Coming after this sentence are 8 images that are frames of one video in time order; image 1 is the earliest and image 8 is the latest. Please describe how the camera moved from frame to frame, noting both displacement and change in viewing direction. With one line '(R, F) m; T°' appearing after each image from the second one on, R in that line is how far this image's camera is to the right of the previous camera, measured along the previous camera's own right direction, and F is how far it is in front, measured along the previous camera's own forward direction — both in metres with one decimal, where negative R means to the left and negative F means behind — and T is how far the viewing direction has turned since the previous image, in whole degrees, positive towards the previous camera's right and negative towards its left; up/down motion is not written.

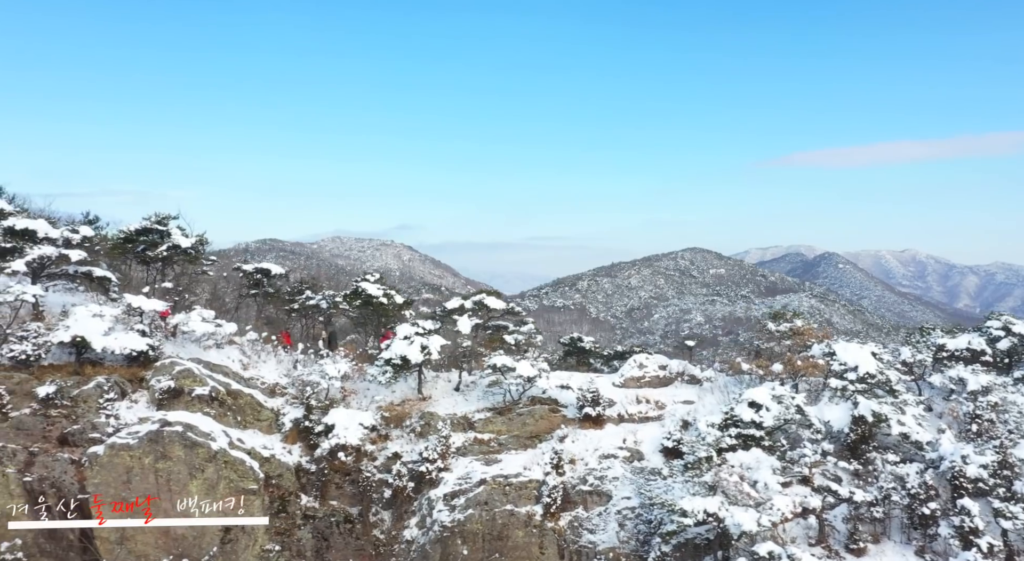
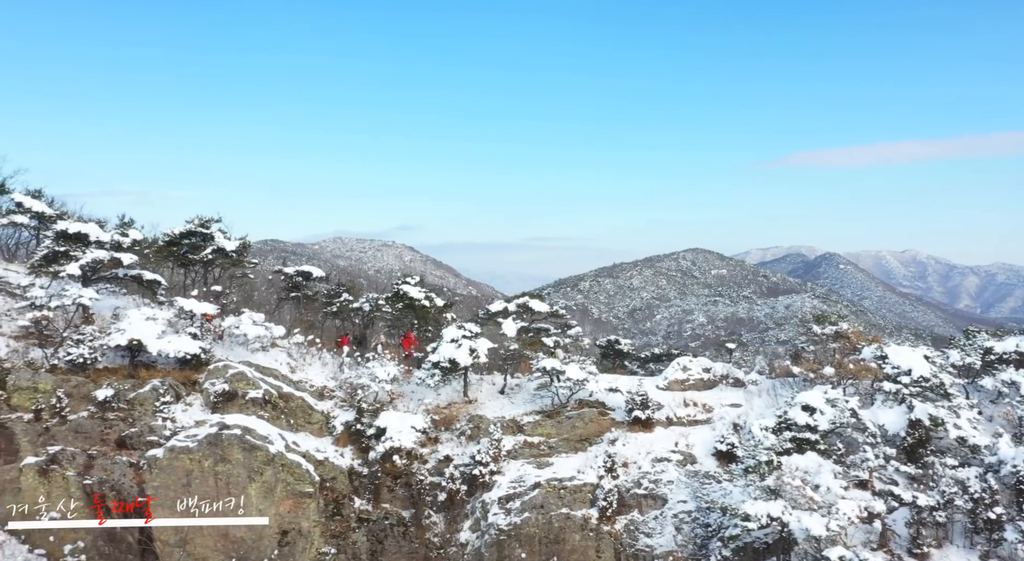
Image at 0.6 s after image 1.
(-1.3, 0.0) m; 0°
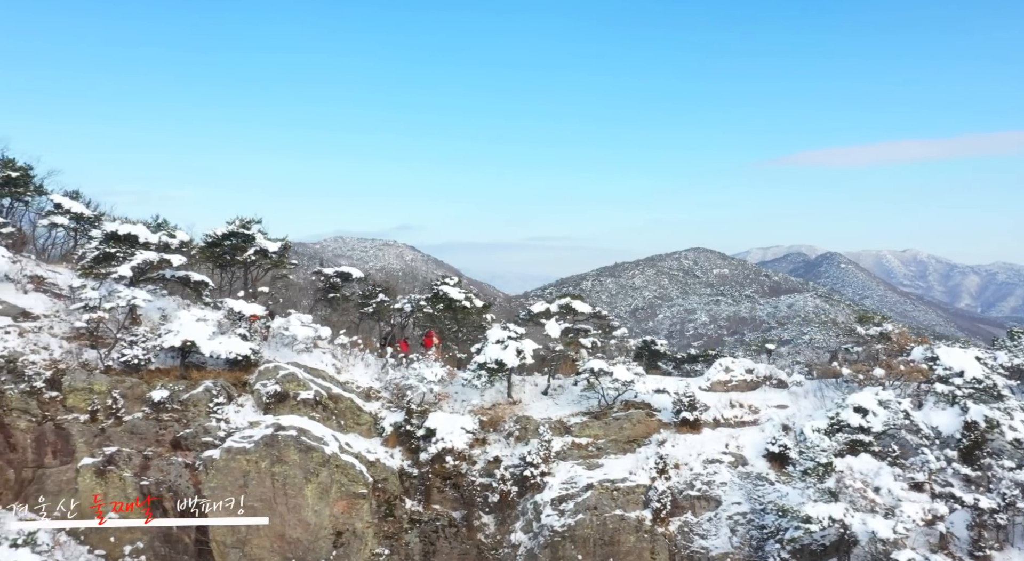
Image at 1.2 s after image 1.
(-1.2, 0.0) m; 0°
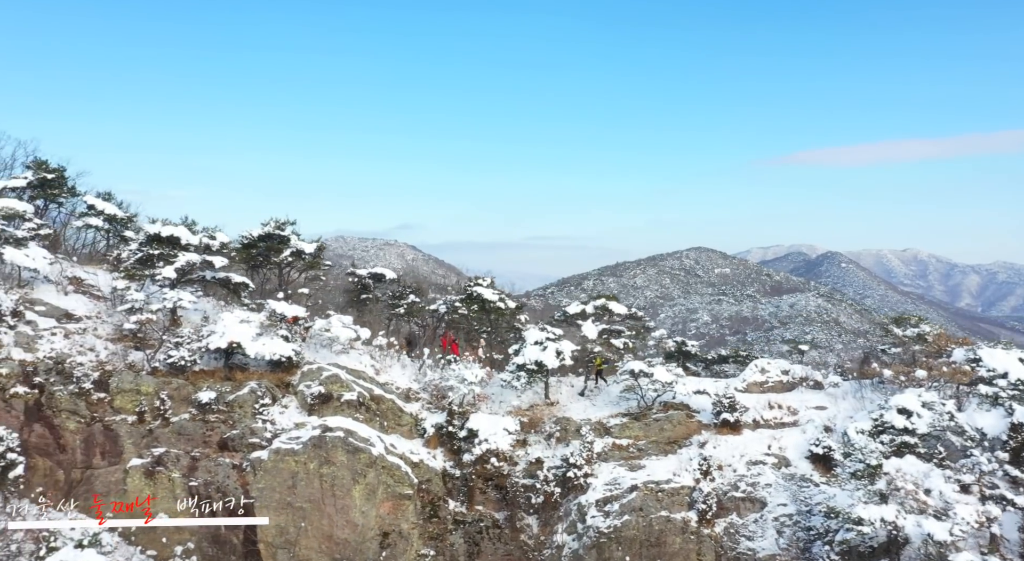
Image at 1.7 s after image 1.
(-1.0, 0.0) m; 0°
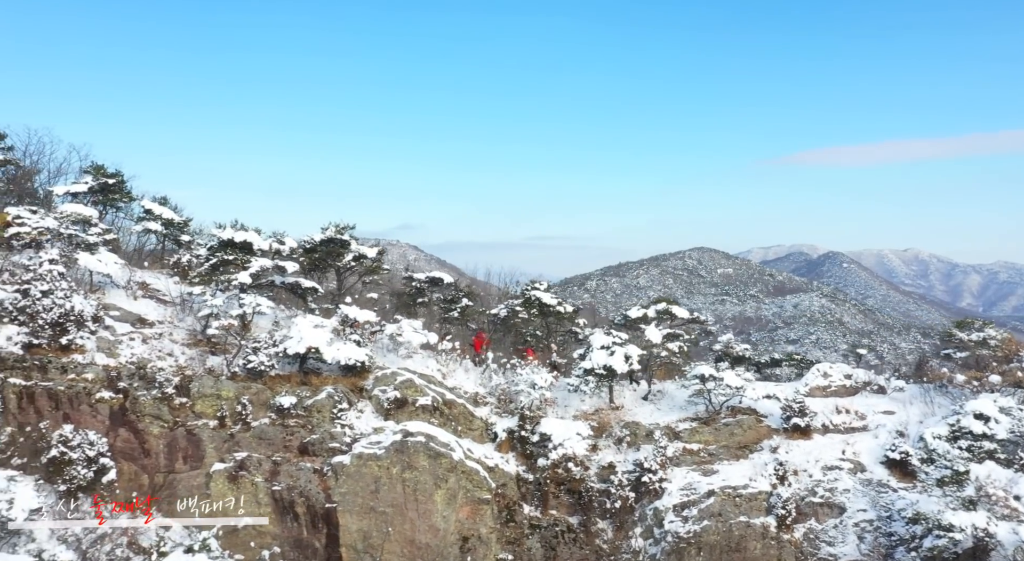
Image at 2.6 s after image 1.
(-1.8, -0.1) m; -1°
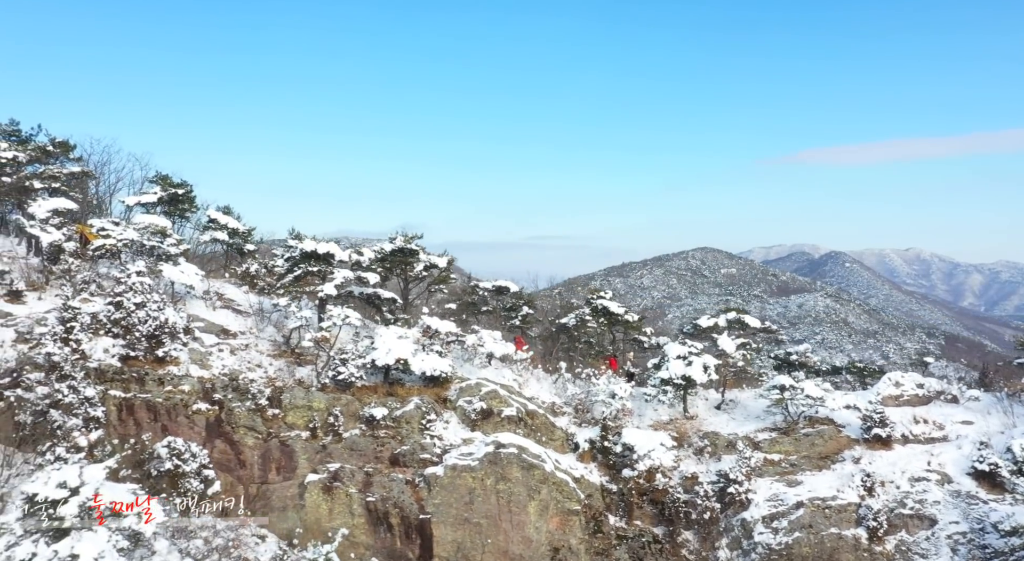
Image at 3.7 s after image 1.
(-2.1, -0.1) m; -1°
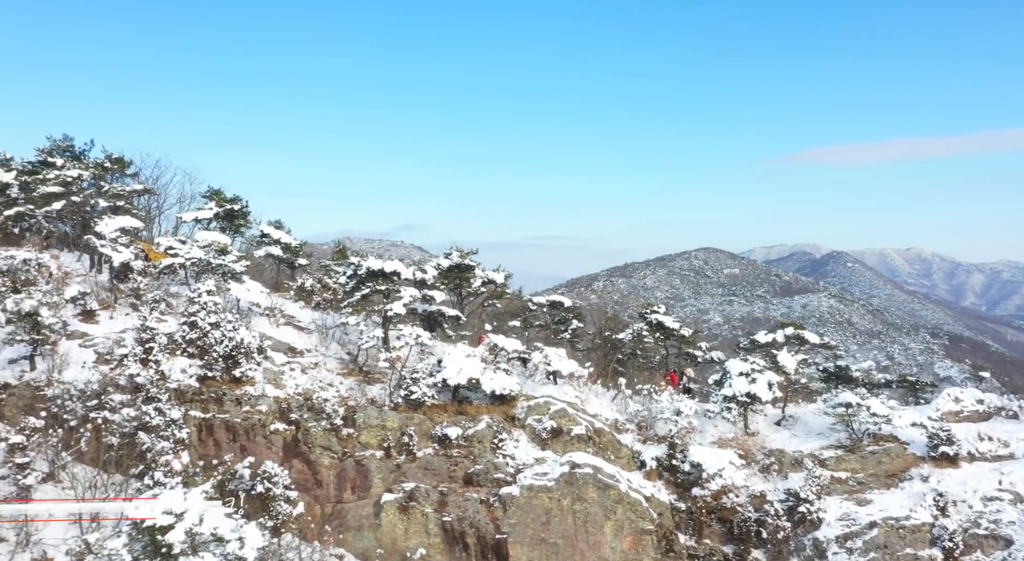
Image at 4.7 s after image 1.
(-1.7, -0.1) m; -1°
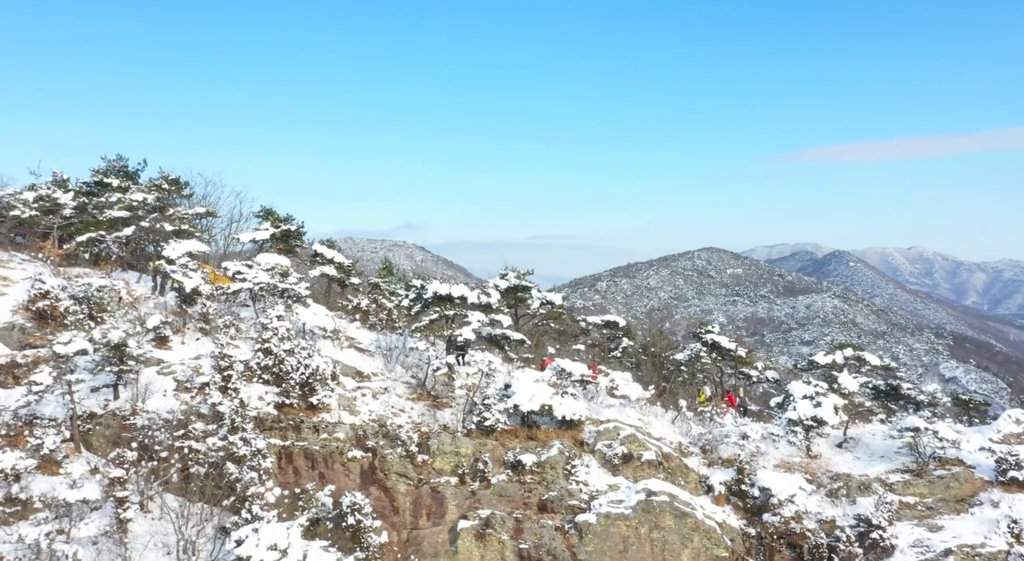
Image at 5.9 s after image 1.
(-1.7, -0.1) m; -1°
